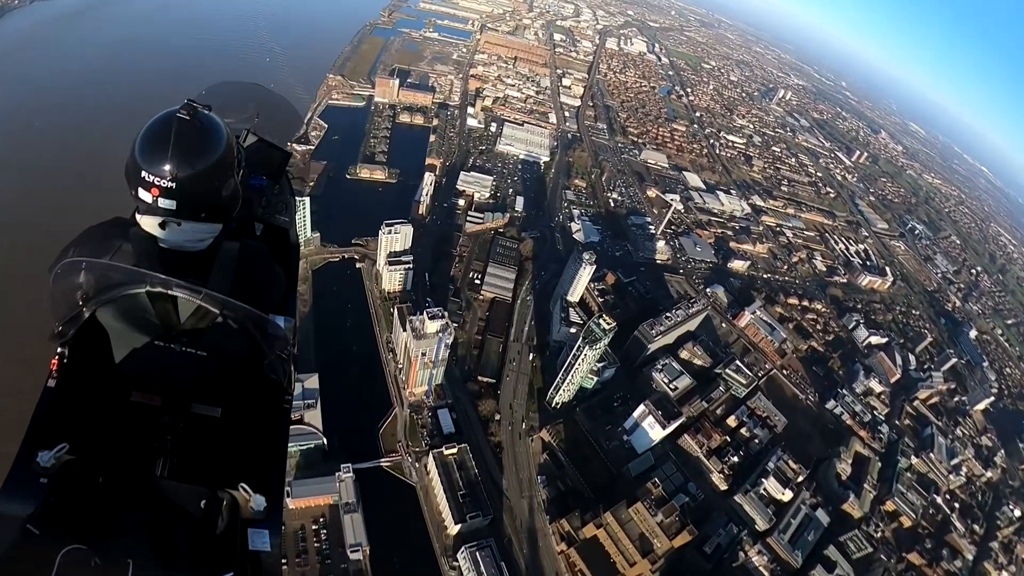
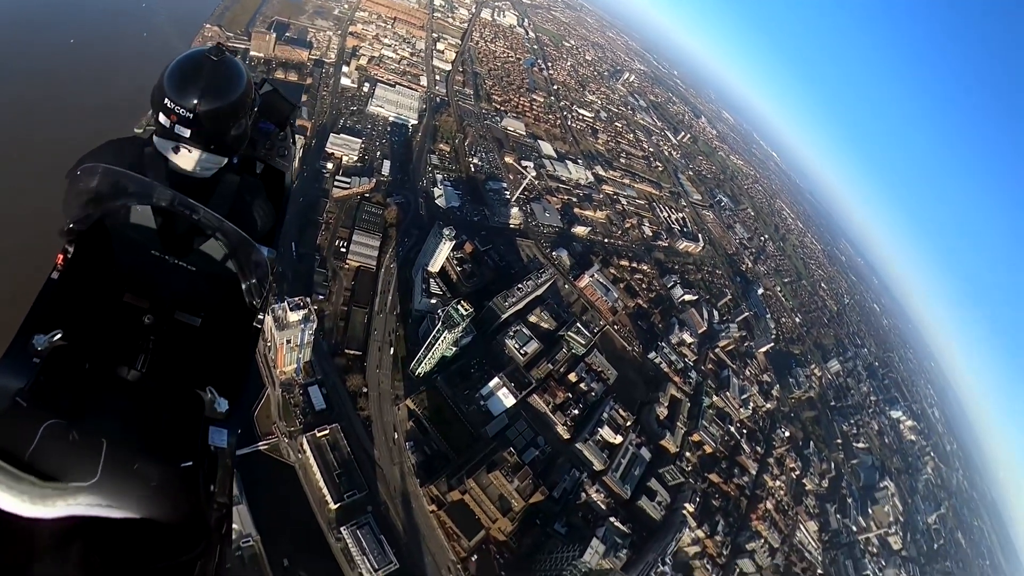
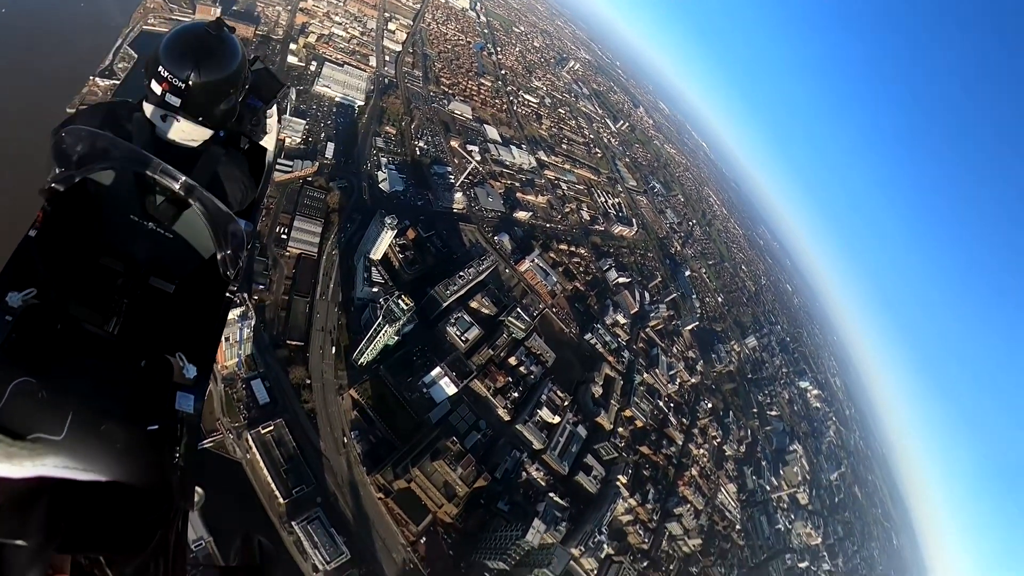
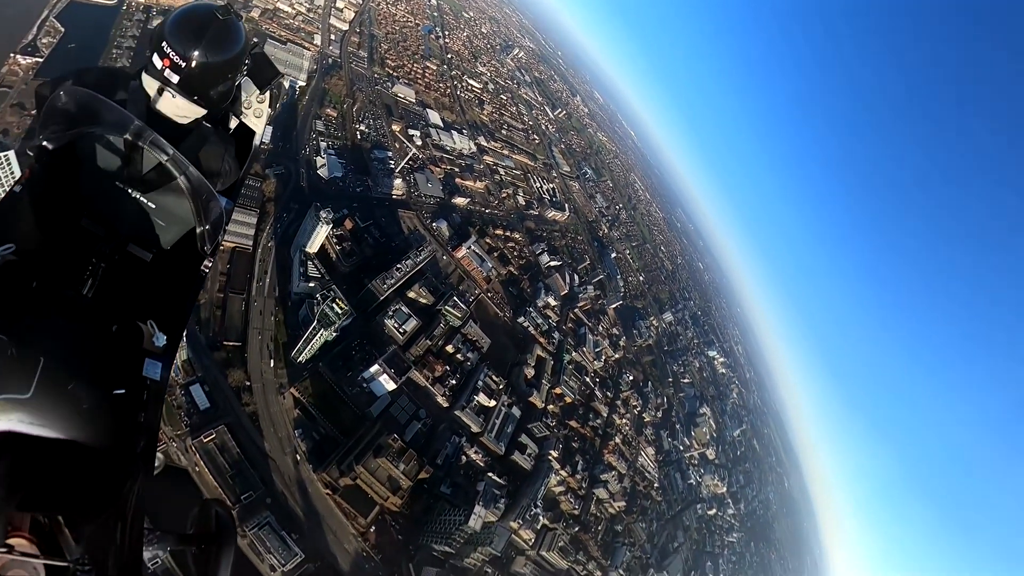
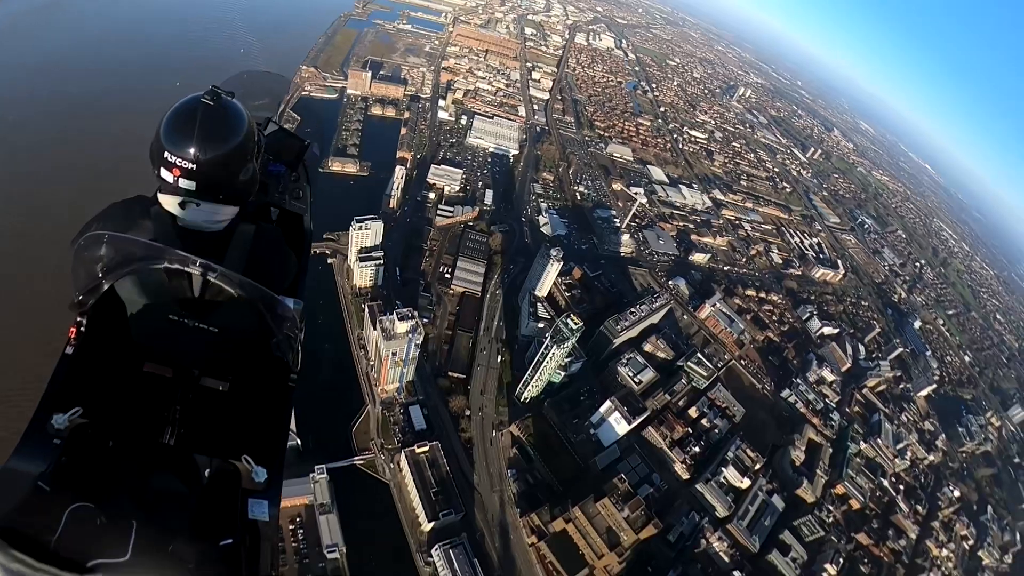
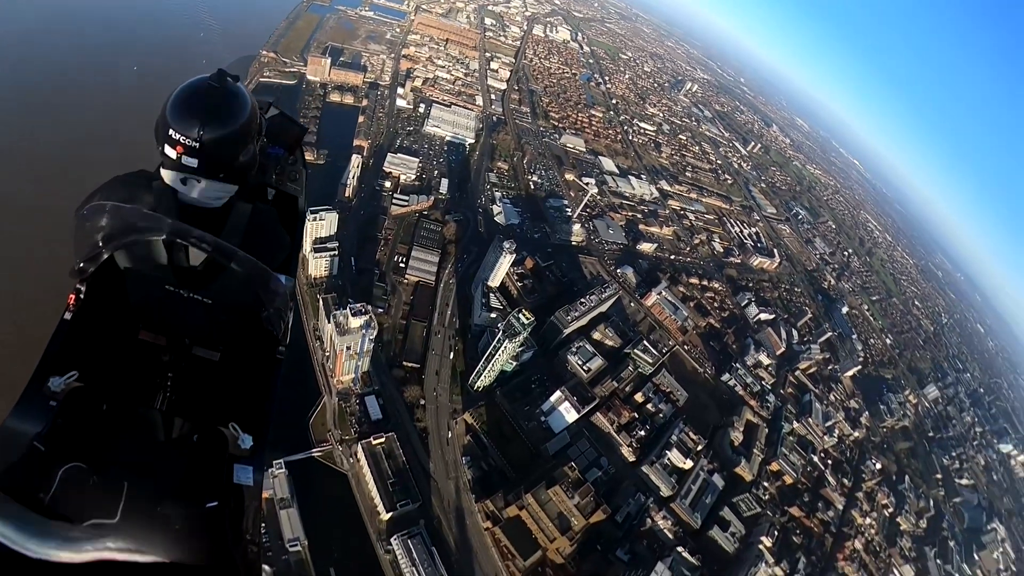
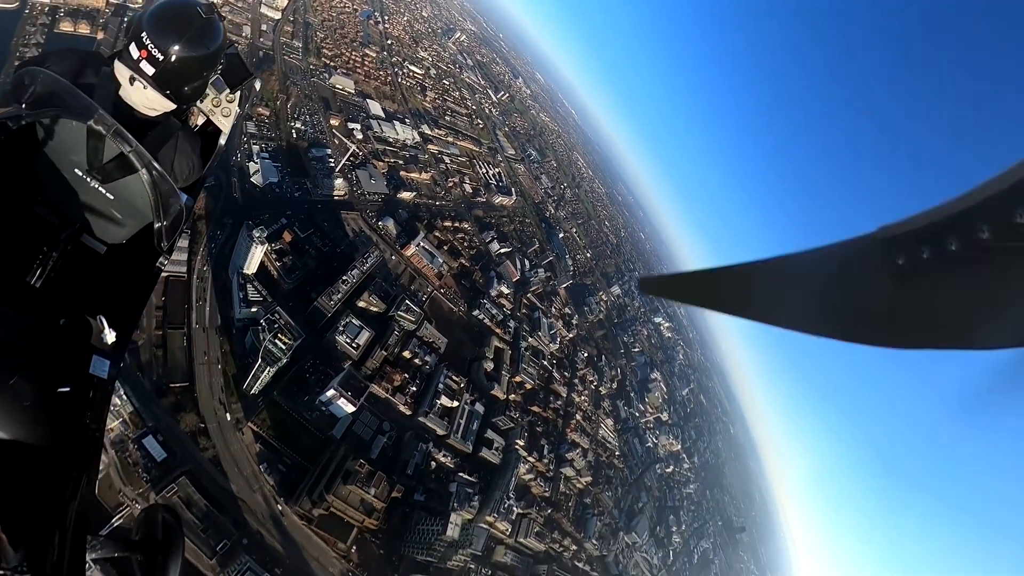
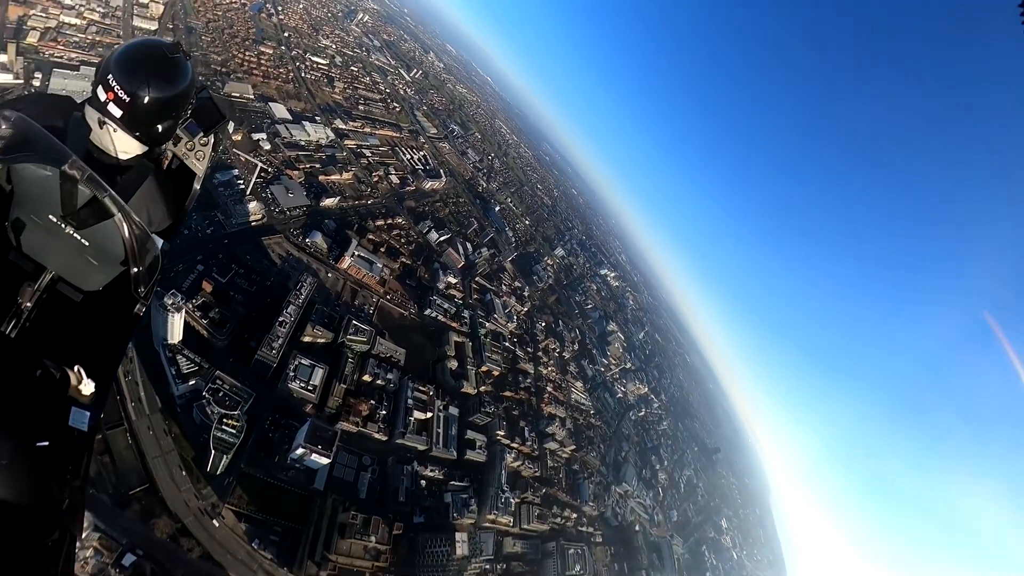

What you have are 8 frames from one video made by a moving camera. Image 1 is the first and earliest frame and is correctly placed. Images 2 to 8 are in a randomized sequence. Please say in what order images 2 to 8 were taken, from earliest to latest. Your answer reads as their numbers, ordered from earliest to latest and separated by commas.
5, 6, 2, 3, 4, 7, 8
